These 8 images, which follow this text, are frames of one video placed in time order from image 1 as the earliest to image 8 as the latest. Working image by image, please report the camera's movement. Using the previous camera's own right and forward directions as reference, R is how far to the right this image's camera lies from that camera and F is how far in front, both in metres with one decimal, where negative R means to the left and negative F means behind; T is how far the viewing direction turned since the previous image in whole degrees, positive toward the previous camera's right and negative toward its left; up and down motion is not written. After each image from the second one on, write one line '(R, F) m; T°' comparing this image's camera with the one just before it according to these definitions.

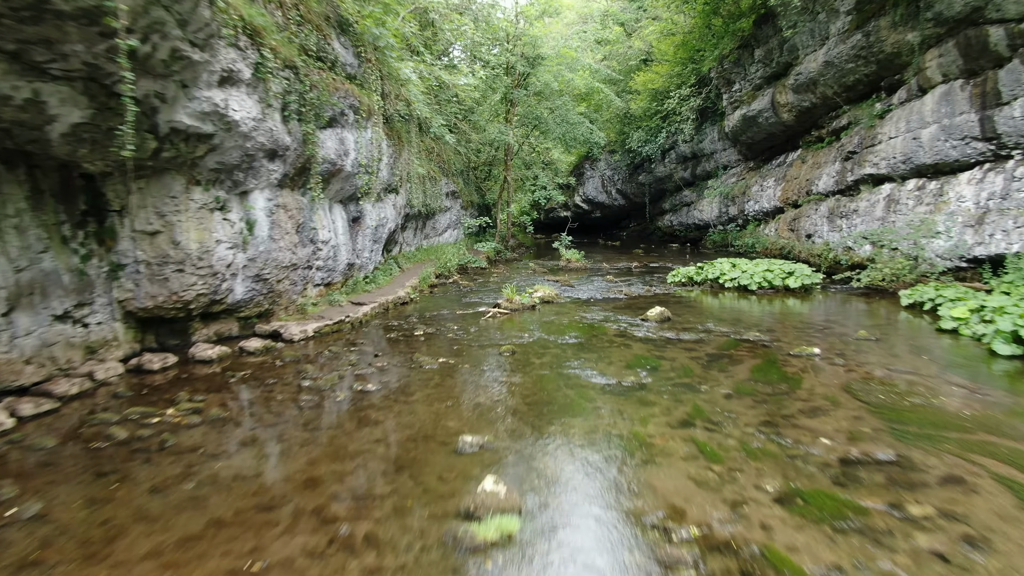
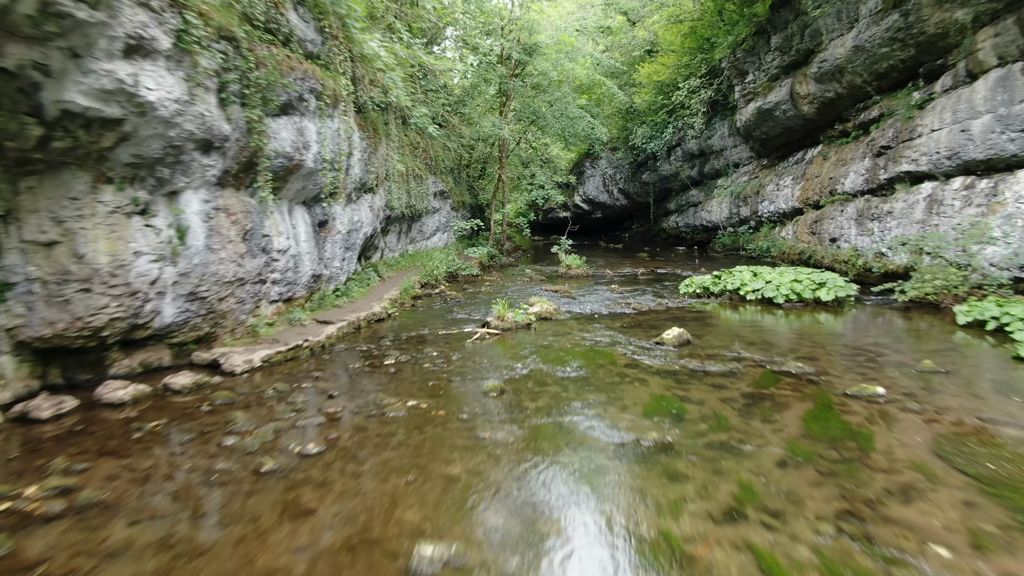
(+0.1, +1.5) m; 0°
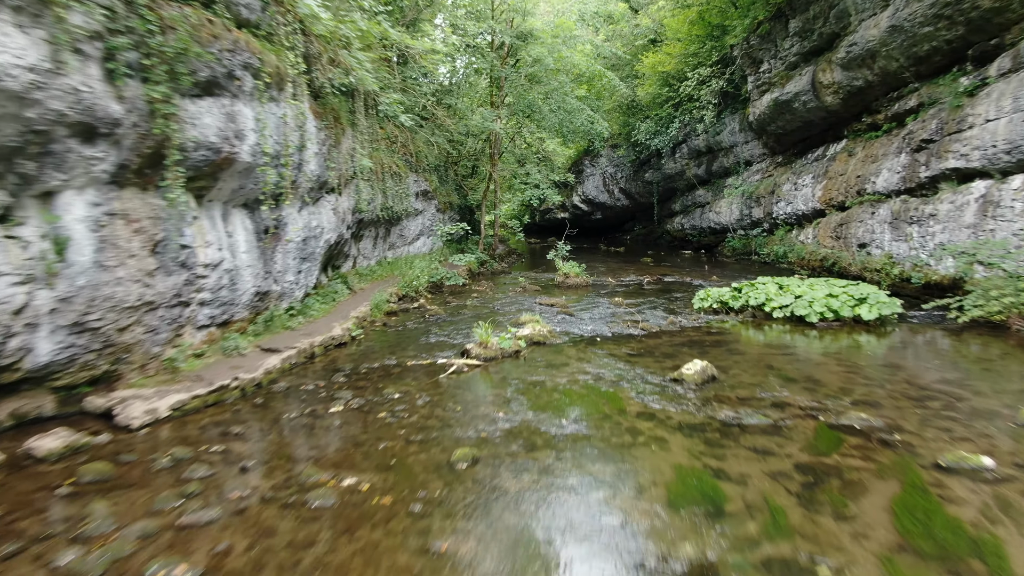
(+0.1, +1.6) m; 0°
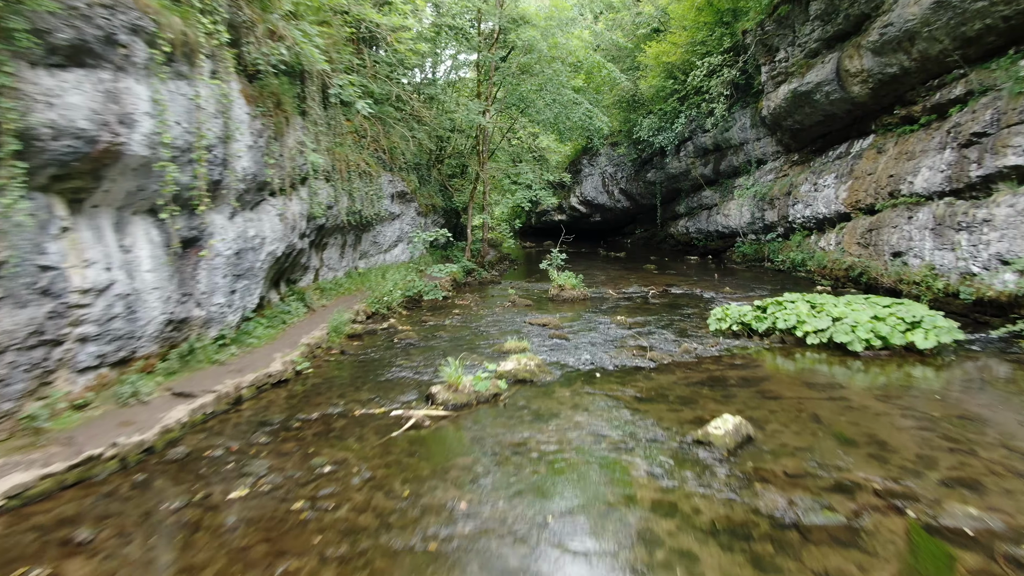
(+0.2, +1.6) m; 0°
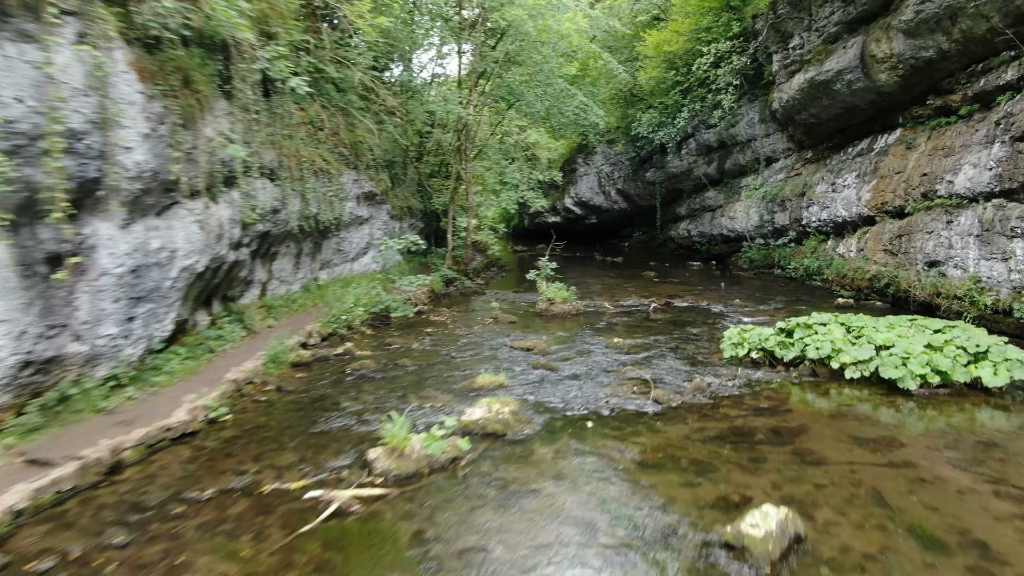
(+0.2, +1.5) m; 0°
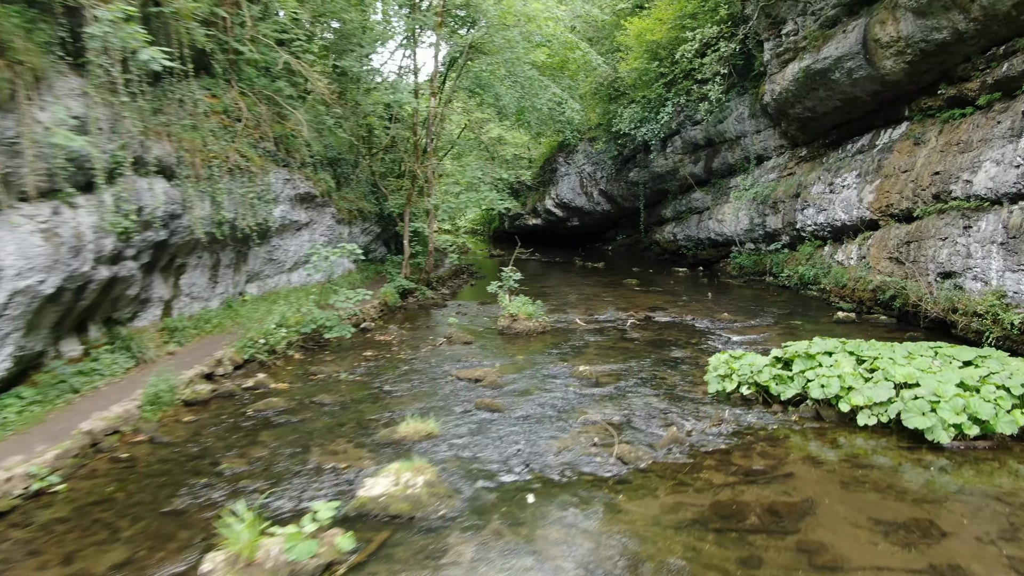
(+0.4, +1.3) m; +1°
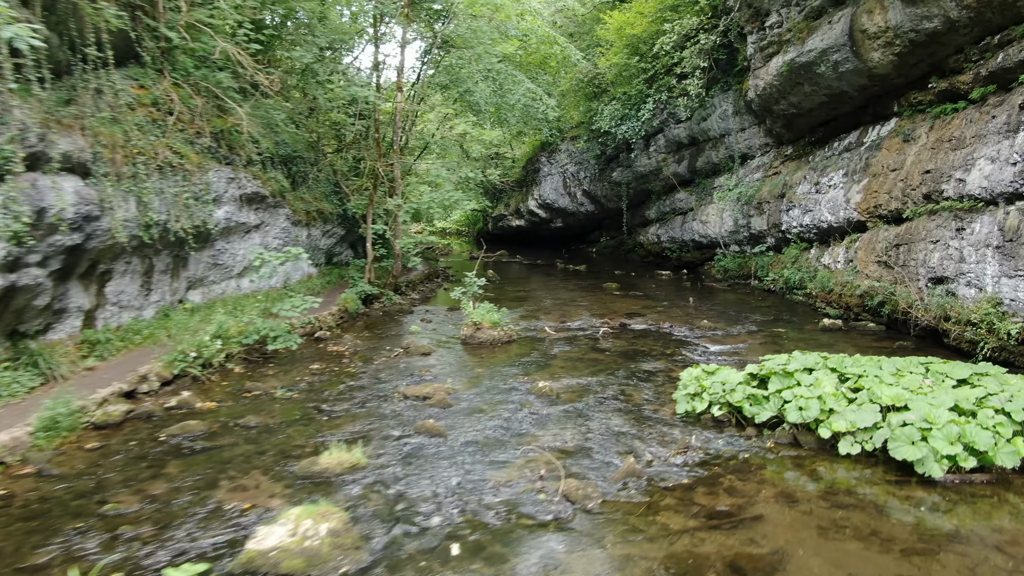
(+0.3, +0.6) m; +1°
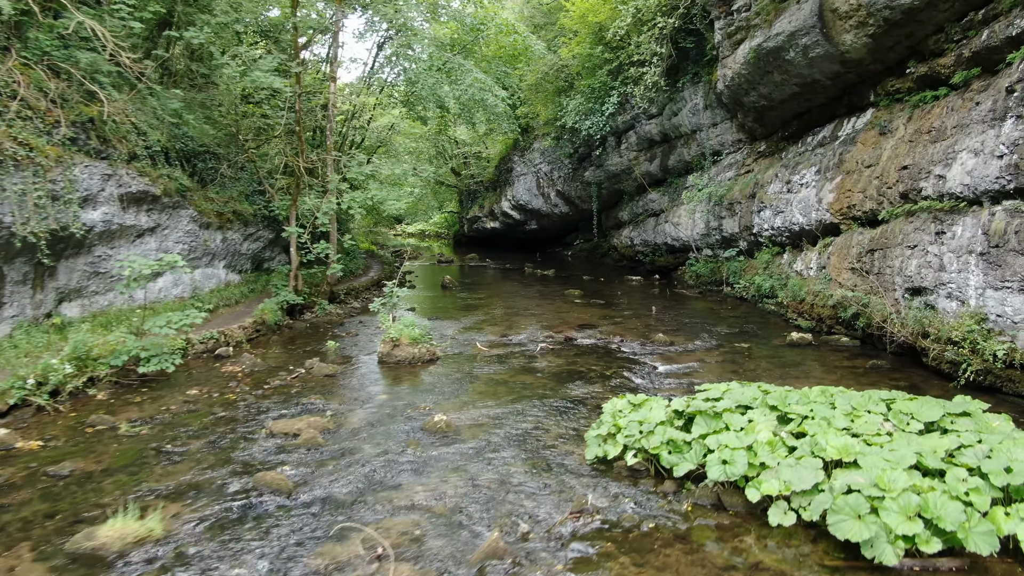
(+0.8, +1.1) m; 0°
